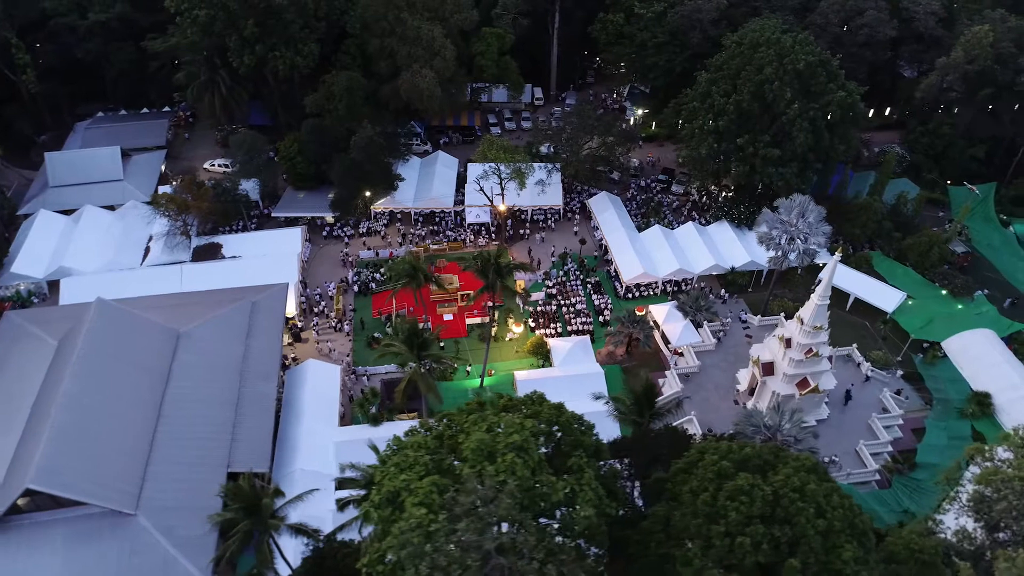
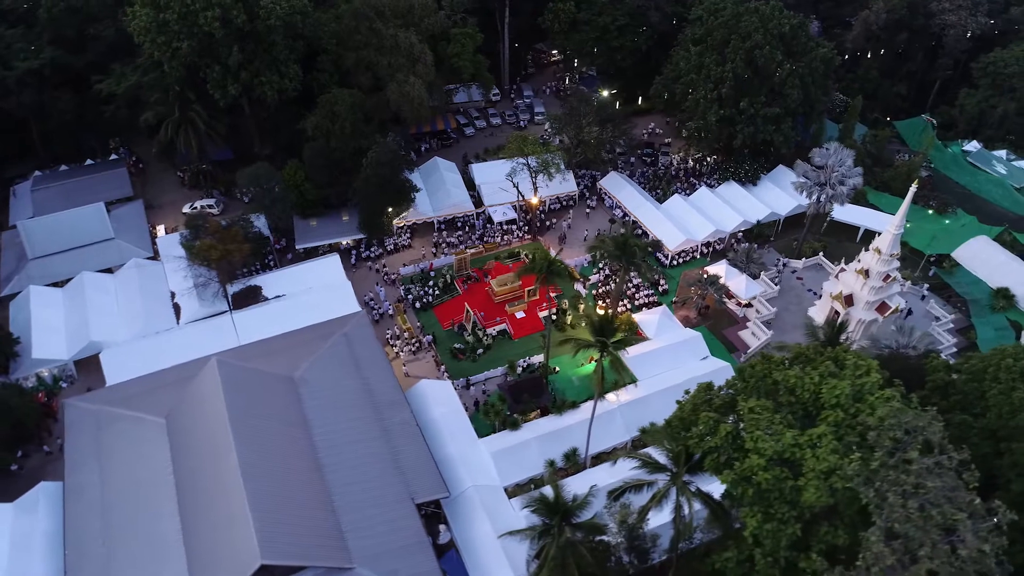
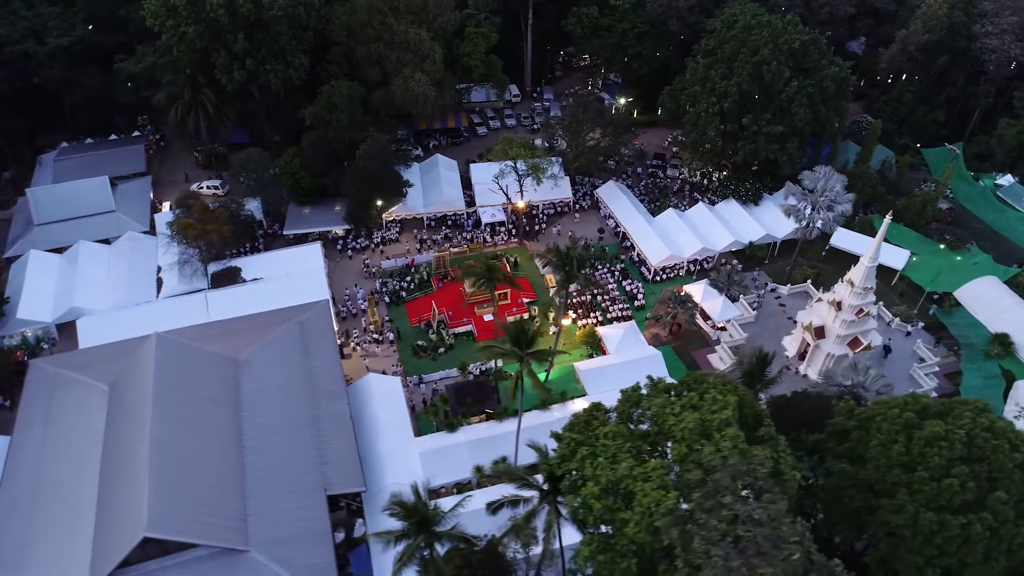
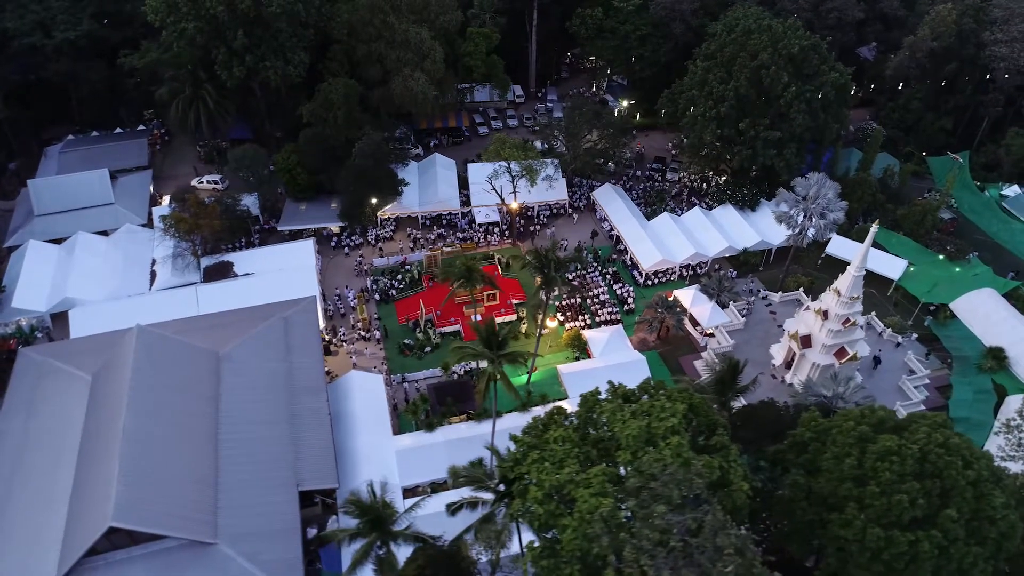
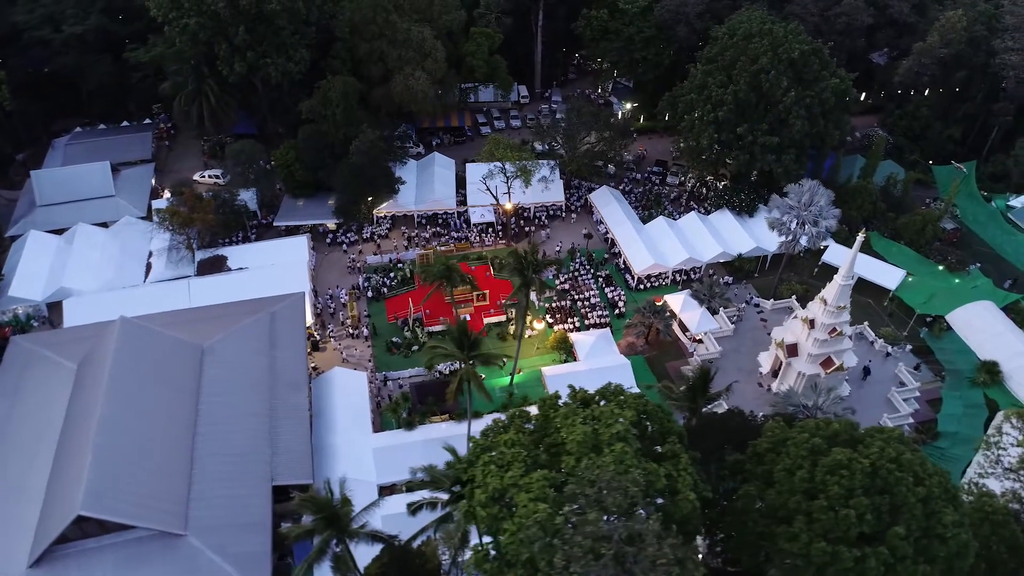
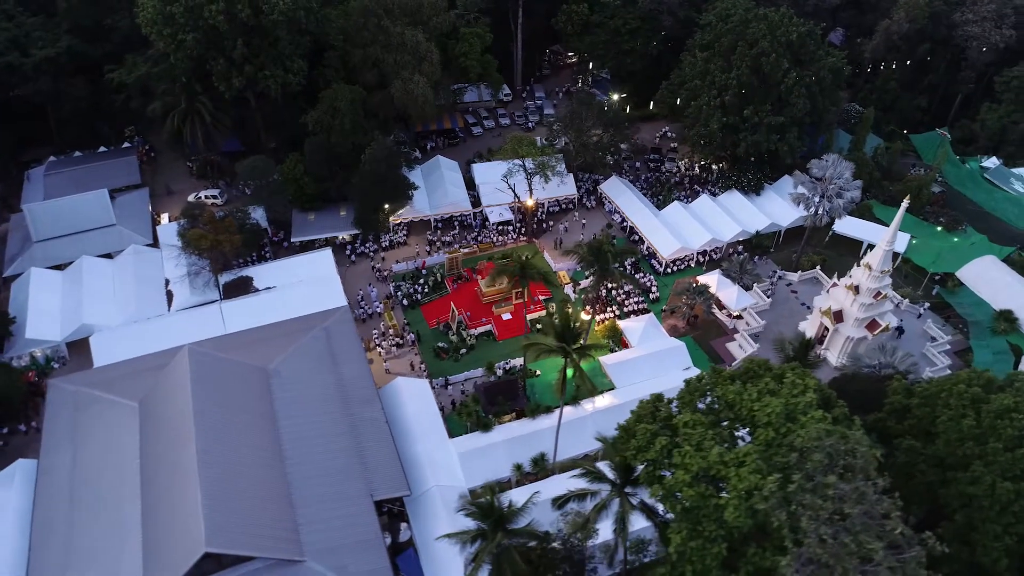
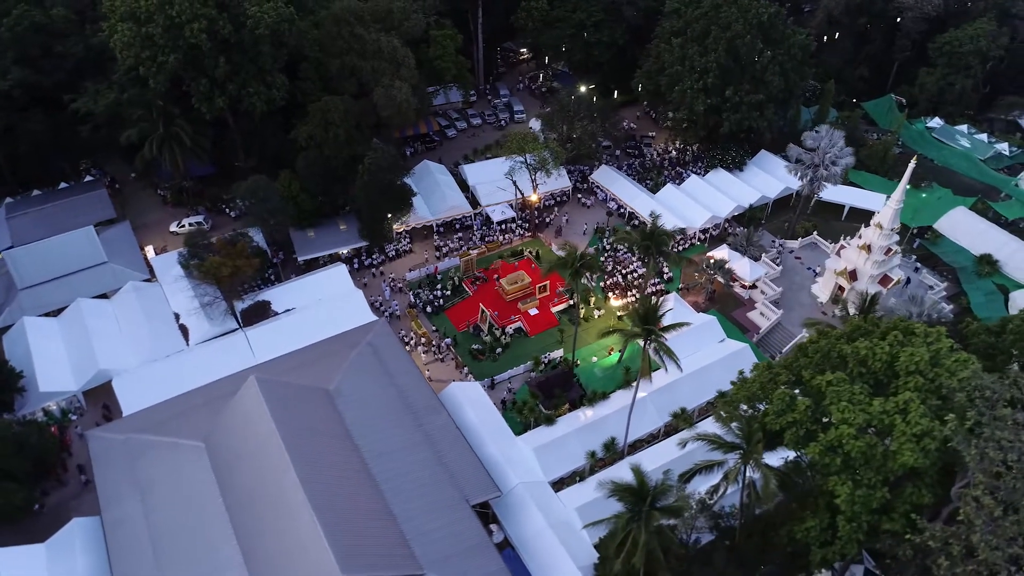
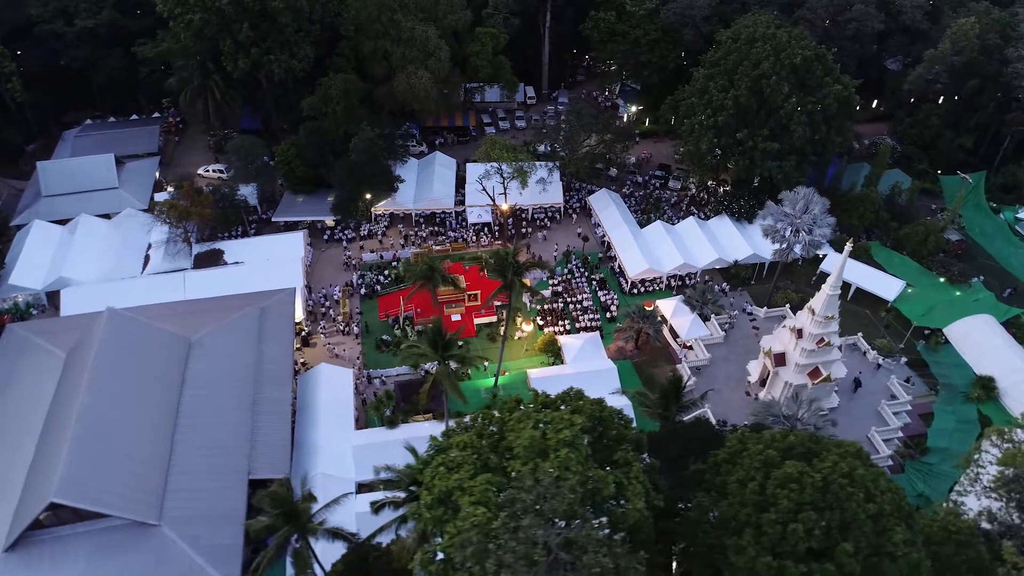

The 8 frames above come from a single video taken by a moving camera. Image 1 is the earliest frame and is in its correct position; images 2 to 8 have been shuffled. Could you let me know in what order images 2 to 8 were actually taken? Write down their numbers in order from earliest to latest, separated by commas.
8, 5, 4, 3, 6, 2, 7
